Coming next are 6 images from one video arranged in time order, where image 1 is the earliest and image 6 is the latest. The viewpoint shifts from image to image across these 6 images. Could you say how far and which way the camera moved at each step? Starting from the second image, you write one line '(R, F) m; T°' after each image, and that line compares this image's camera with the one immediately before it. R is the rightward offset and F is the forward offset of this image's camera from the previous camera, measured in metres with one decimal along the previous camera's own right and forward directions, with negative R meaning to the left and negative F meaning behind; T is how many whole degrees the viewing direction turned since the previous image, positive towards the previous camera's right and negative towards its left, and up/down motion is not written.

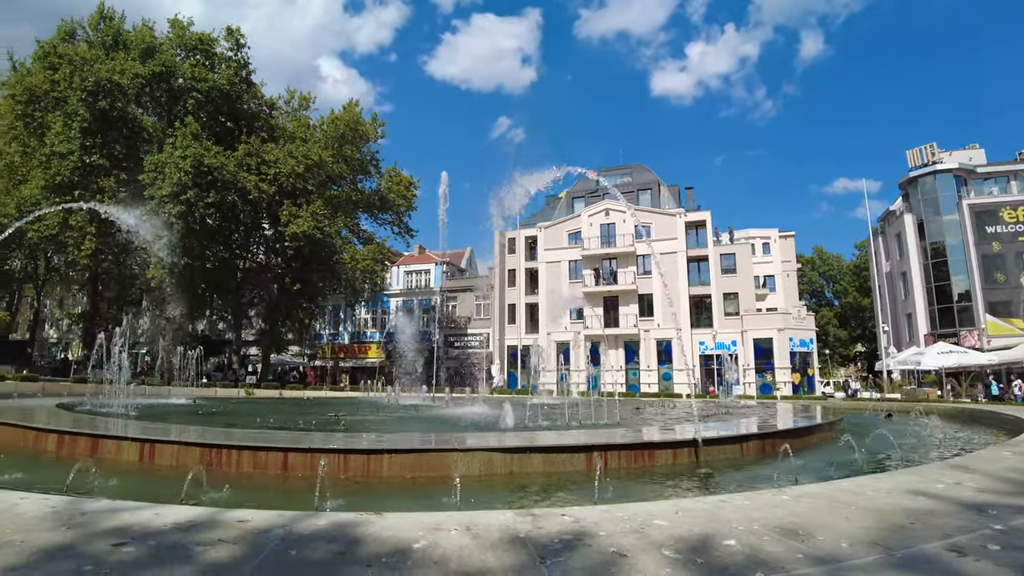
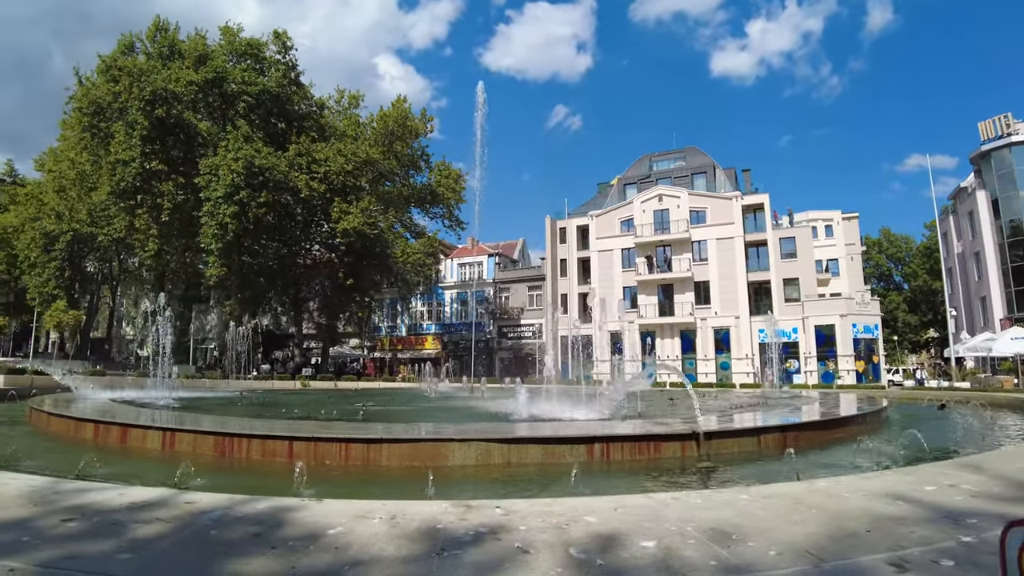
(+0.6, +0.1) m; -5°
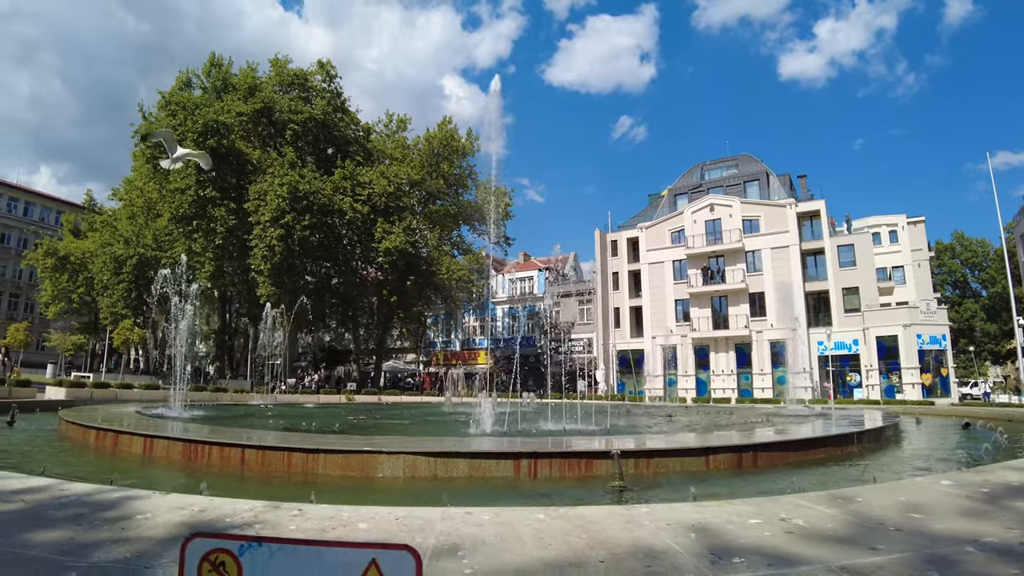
(+1.2, -0.1) m; -6°
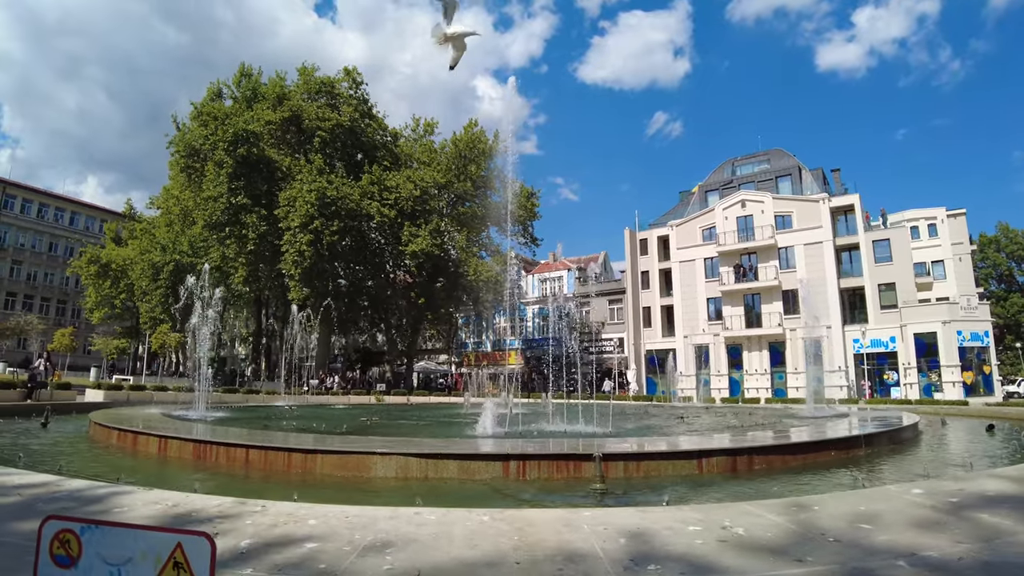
(+0.4, -0.1) m; -3°
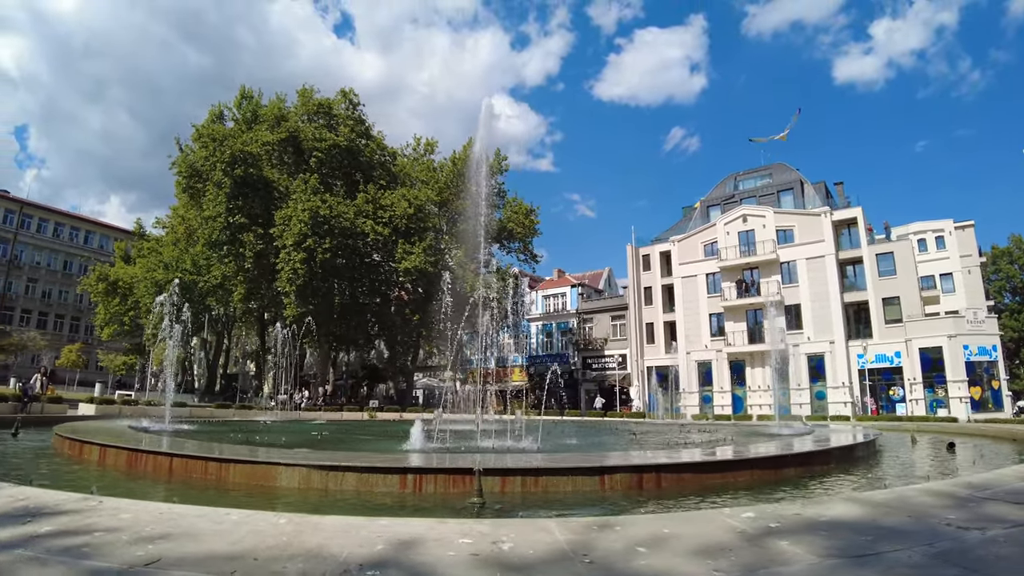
(+1.1, -0.1) m; -1°
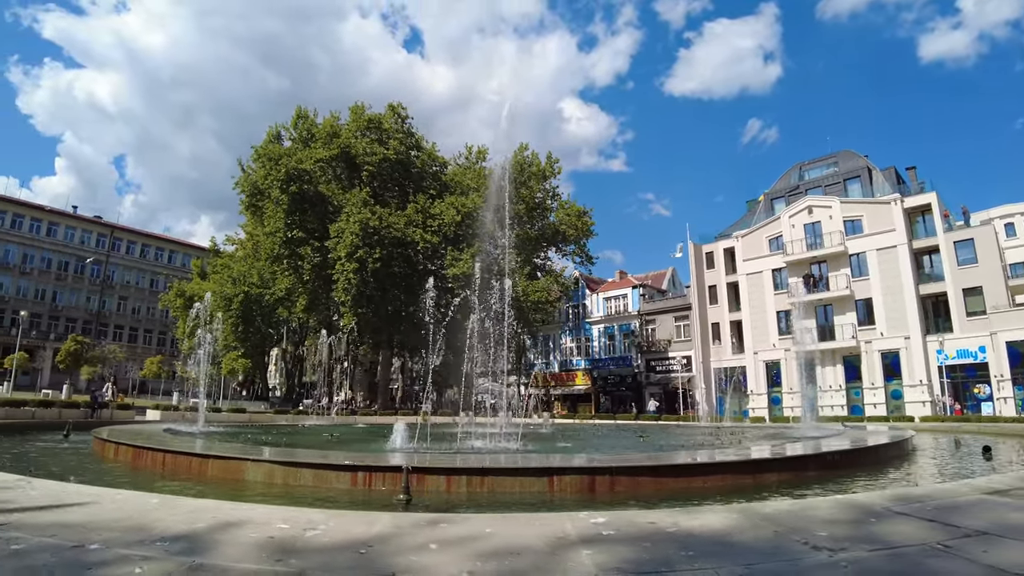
(+1.2, 0.0) m; -6°
